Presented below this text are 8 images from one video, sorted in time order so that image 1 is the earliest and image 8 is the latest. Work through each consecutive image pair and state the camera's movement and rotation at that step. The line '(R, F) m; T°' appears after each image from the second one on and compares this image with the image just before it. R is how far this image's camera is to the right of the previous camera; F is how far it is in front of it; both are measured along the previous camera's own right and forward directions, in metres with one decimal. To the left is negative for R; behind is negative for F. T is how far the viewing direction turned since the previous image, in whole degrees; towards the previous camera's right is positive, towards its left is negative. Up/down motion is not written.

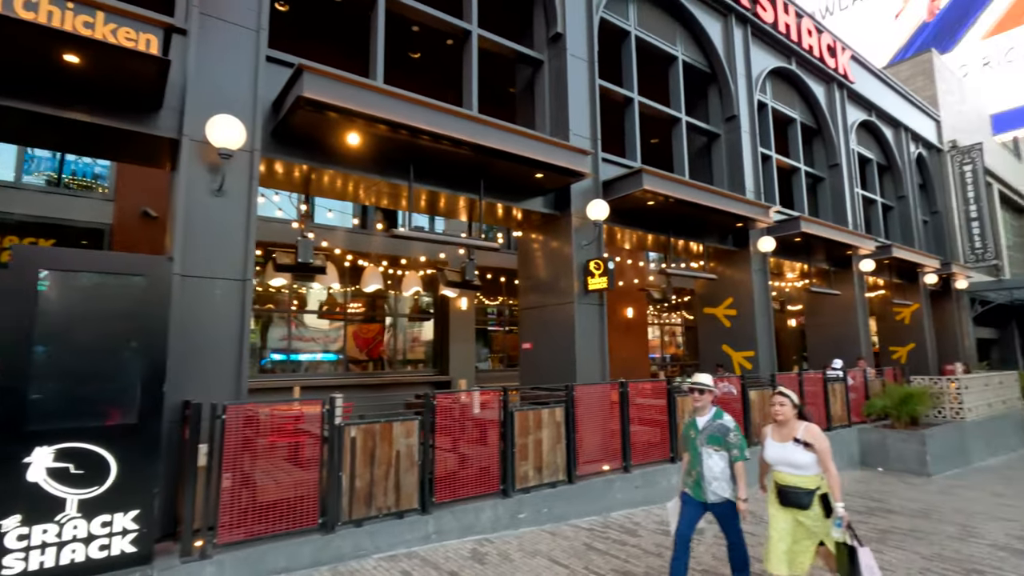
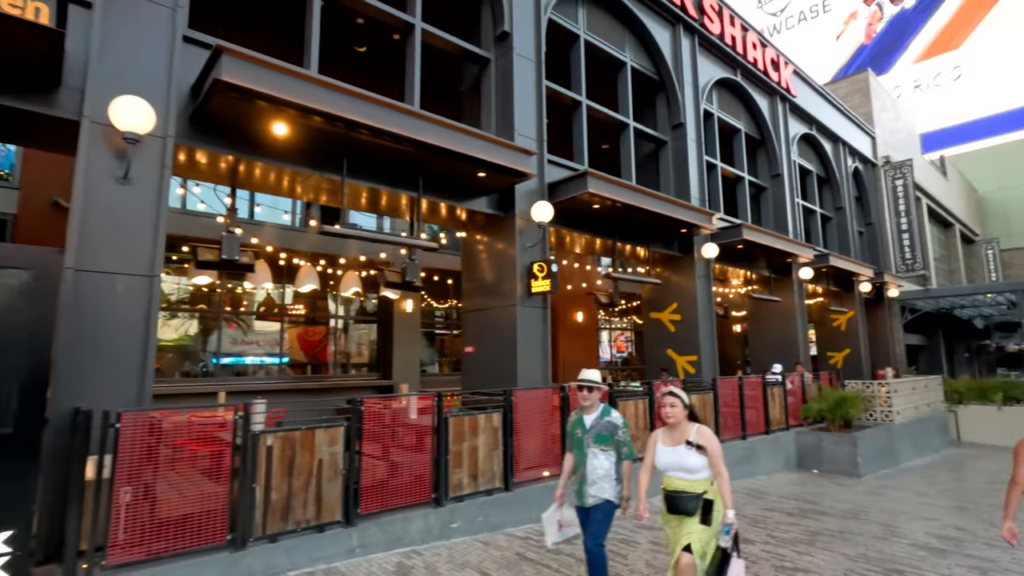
(+0.3, +0.2) m; +4°
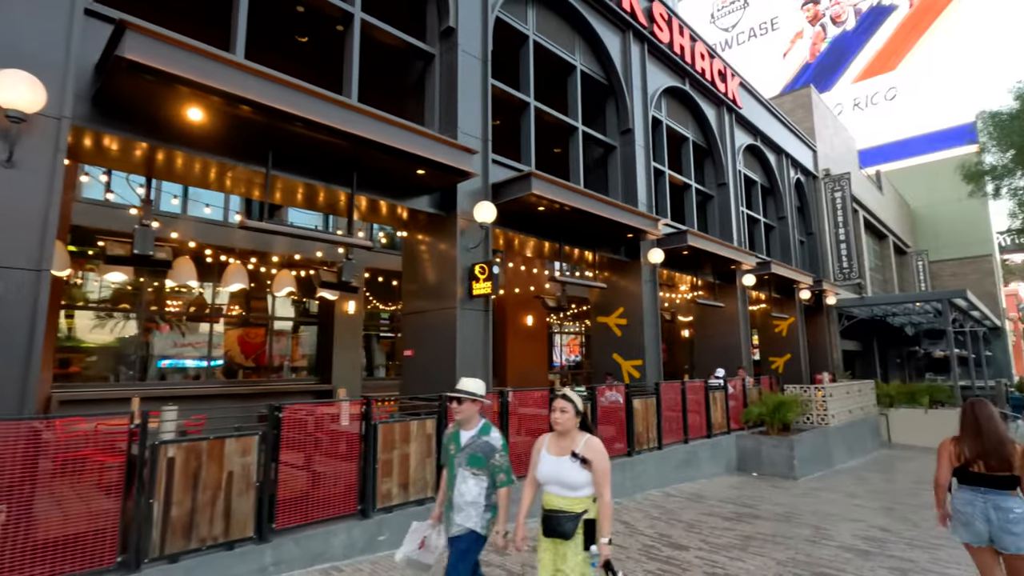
(+0.3, +0.2) m; +4°
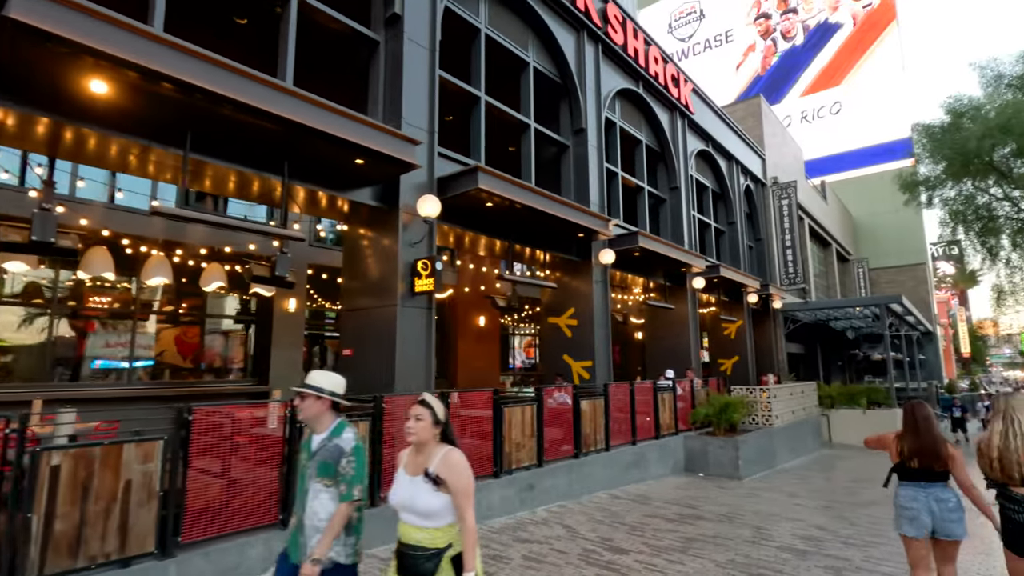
(+0.2, +0.2) m; +4°
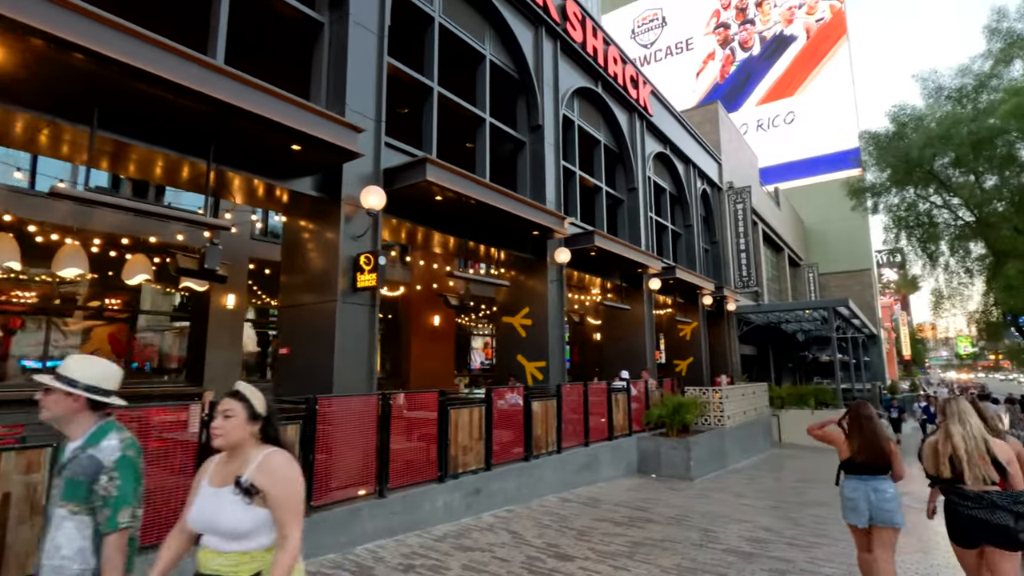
(+0.2, +0.3) m; +4°
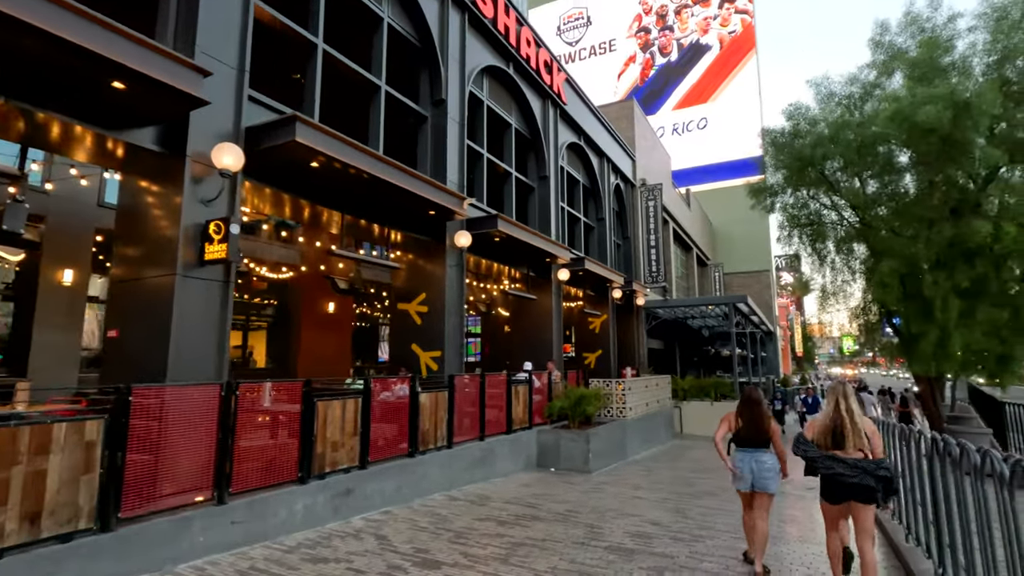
(+0.6, +0.6) m; +8°
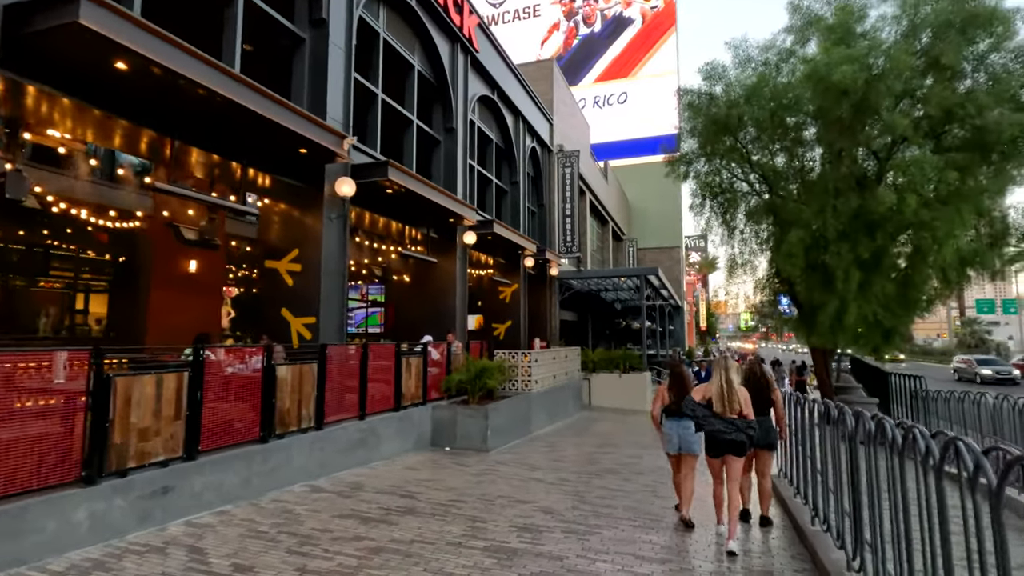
(+0.5, +1.2) m; +8°
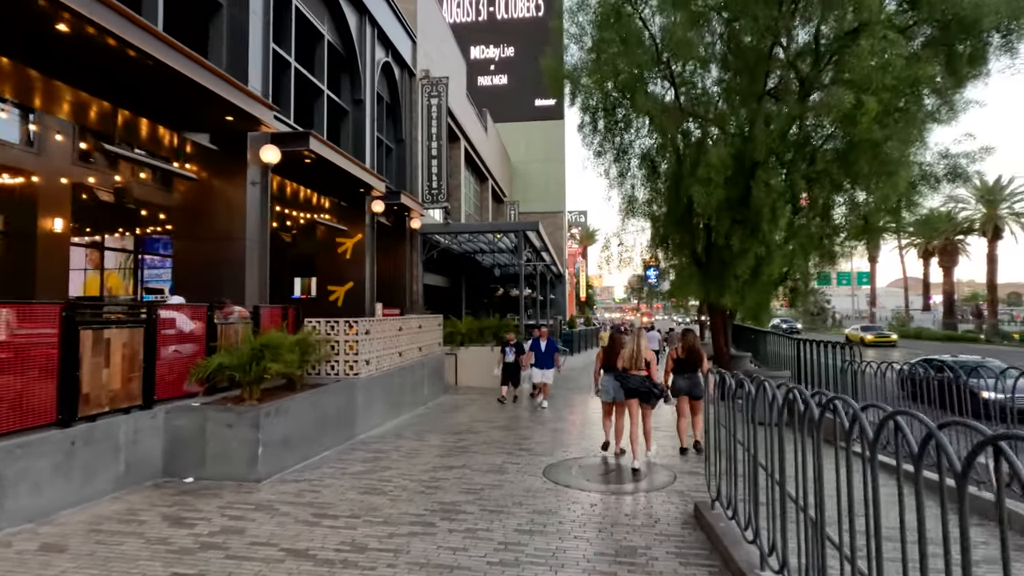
(+1.1, +3.8) m; +12°
